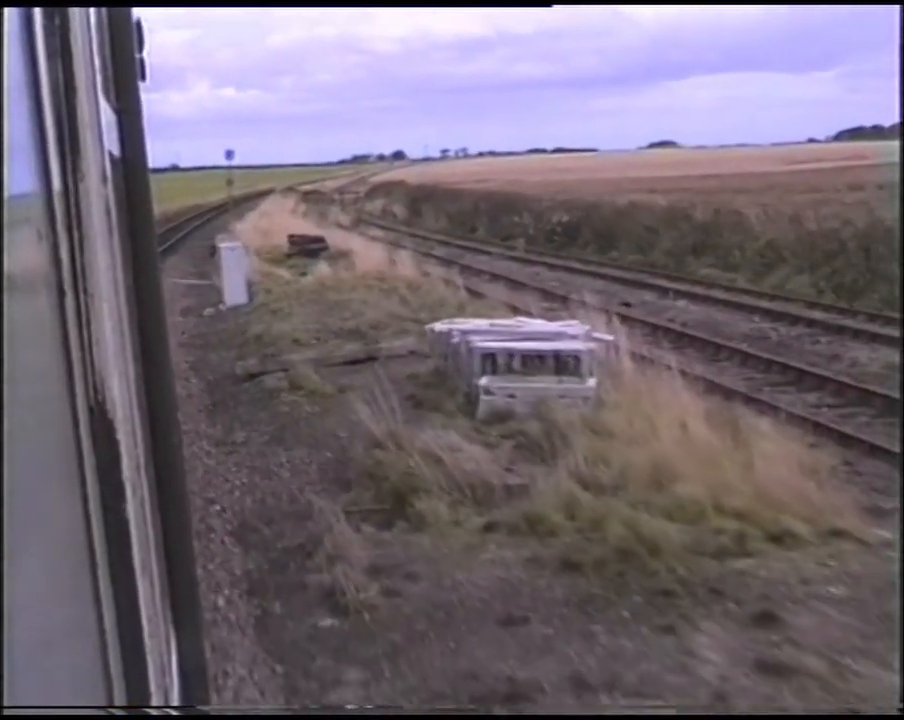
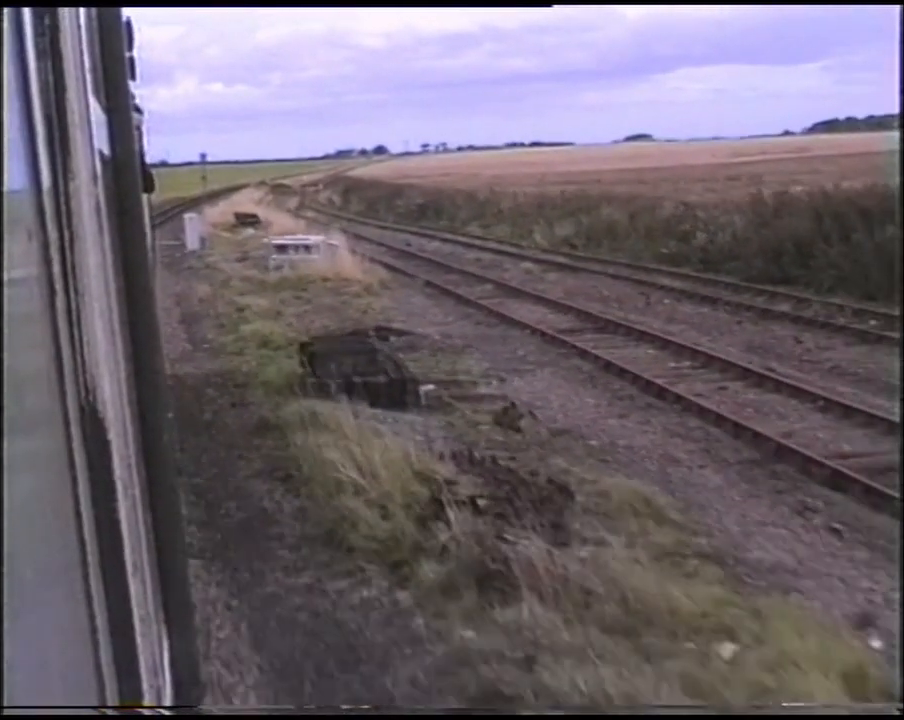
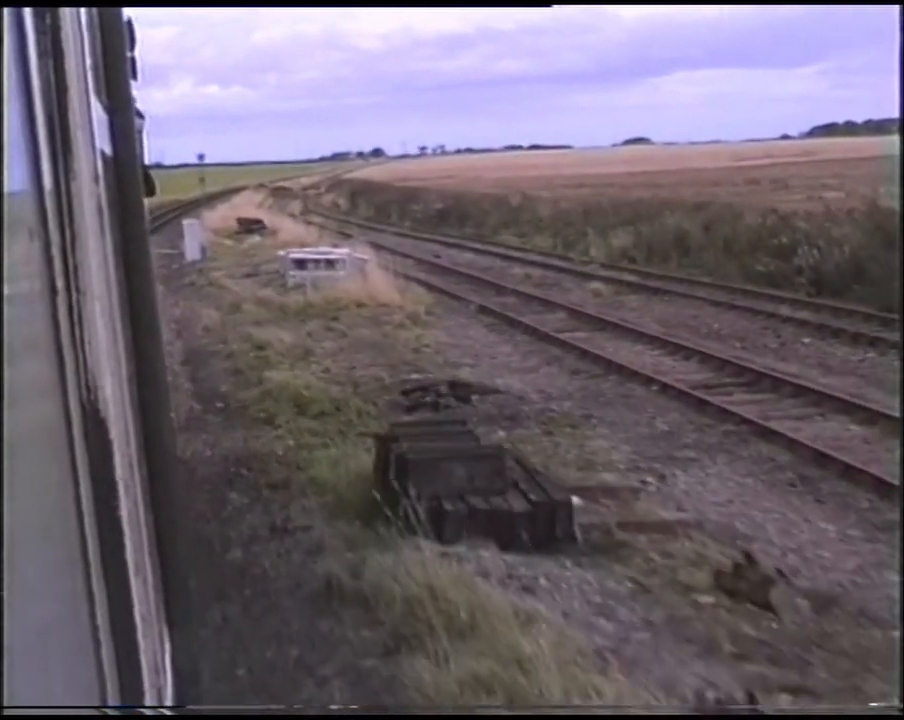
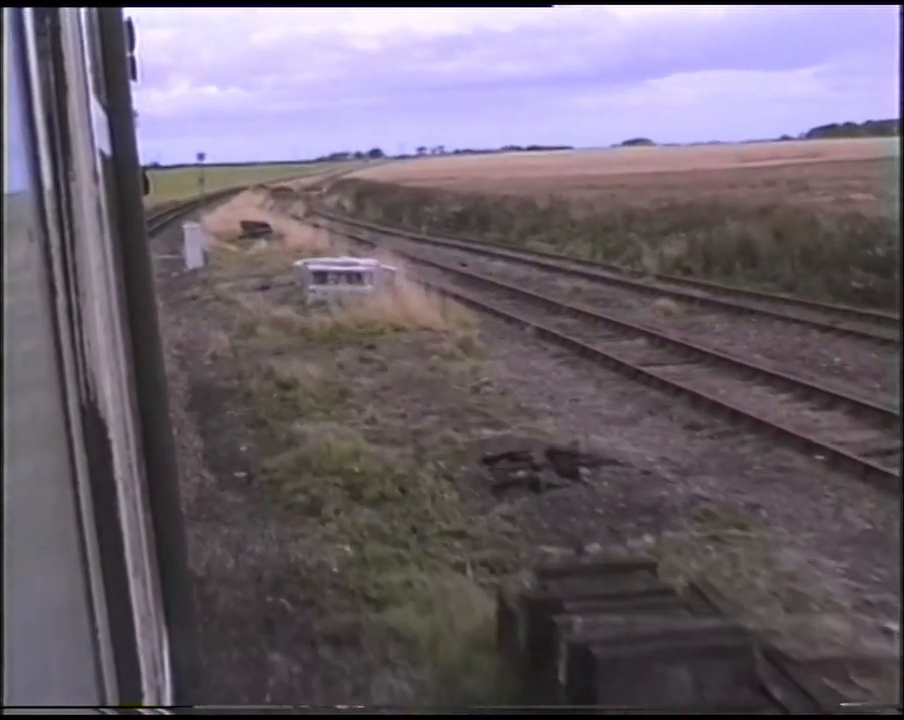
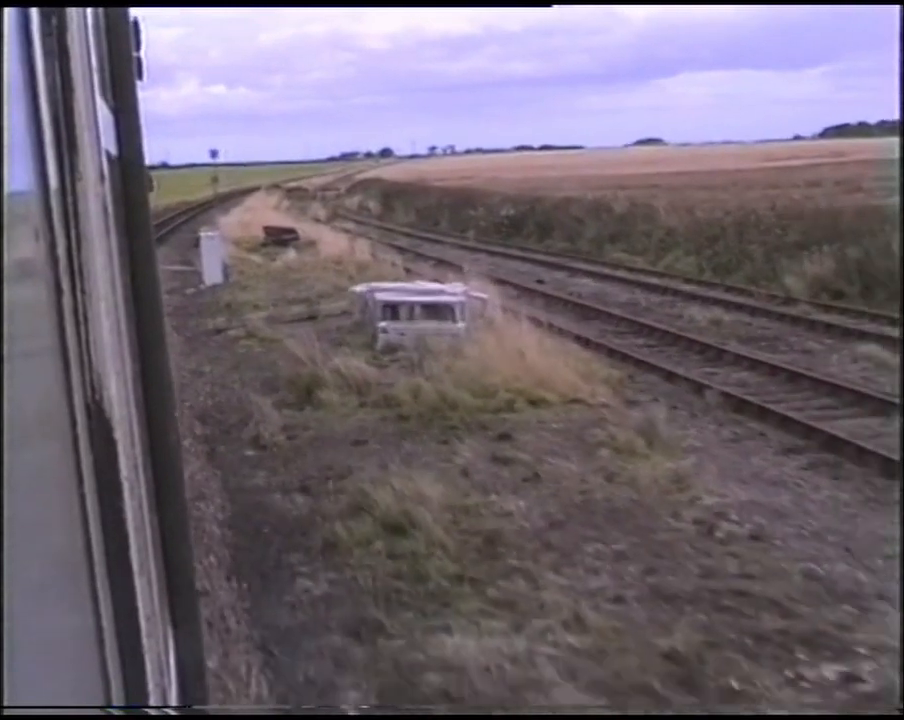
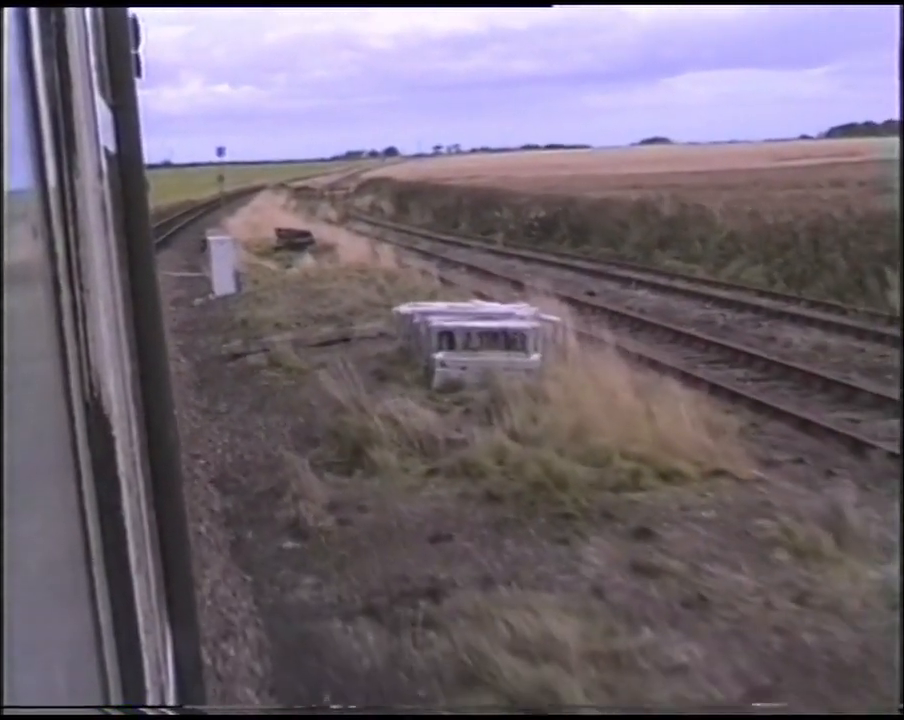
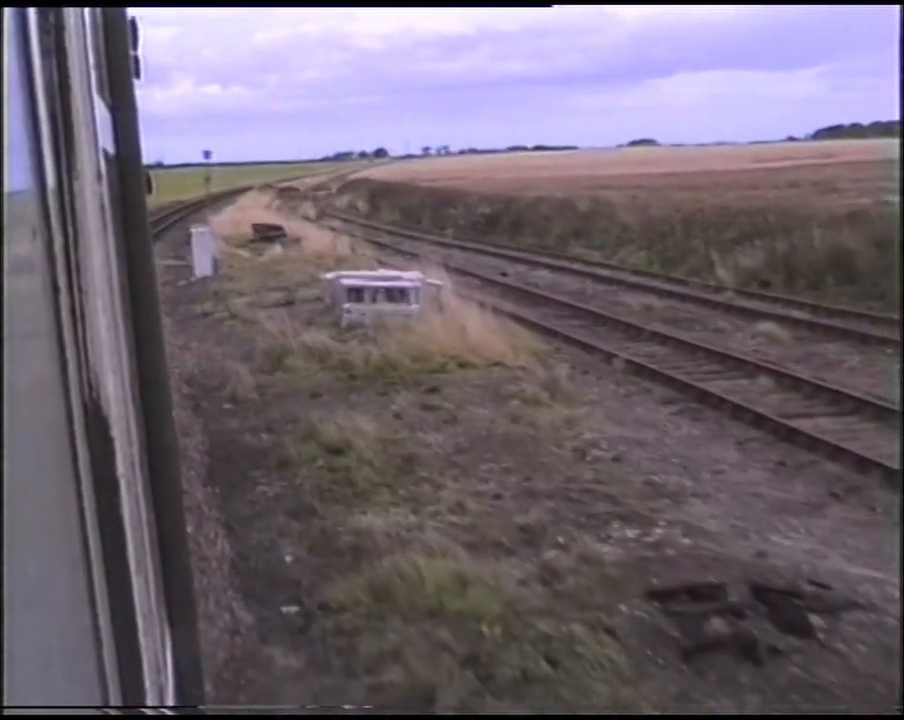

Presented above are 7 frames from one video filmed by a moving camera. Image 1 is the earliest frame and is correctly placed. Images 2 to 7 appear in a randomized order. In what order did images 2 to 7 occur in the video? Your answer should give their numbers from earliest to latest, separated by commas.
6, 5, 7, 4, 3, 2
